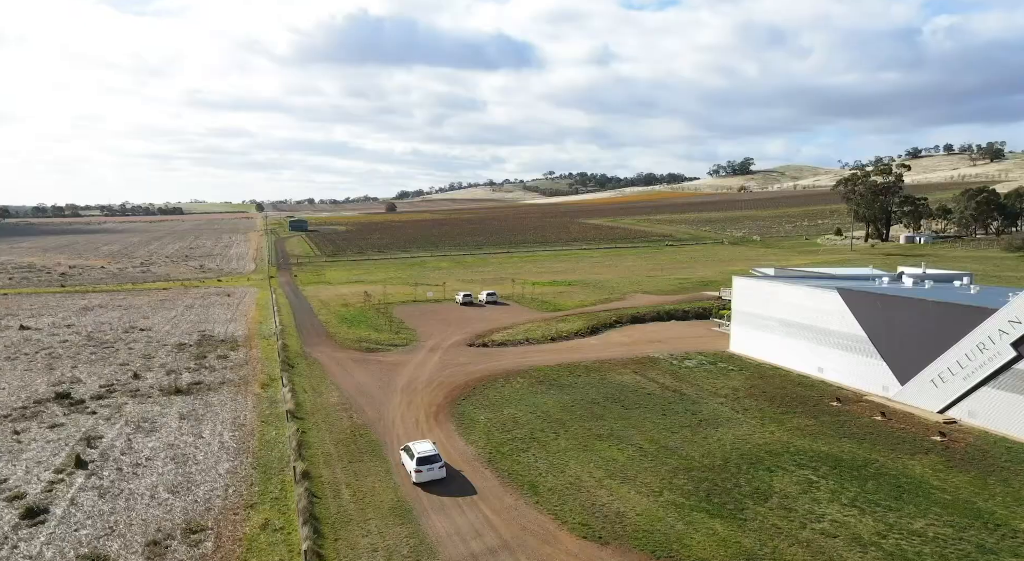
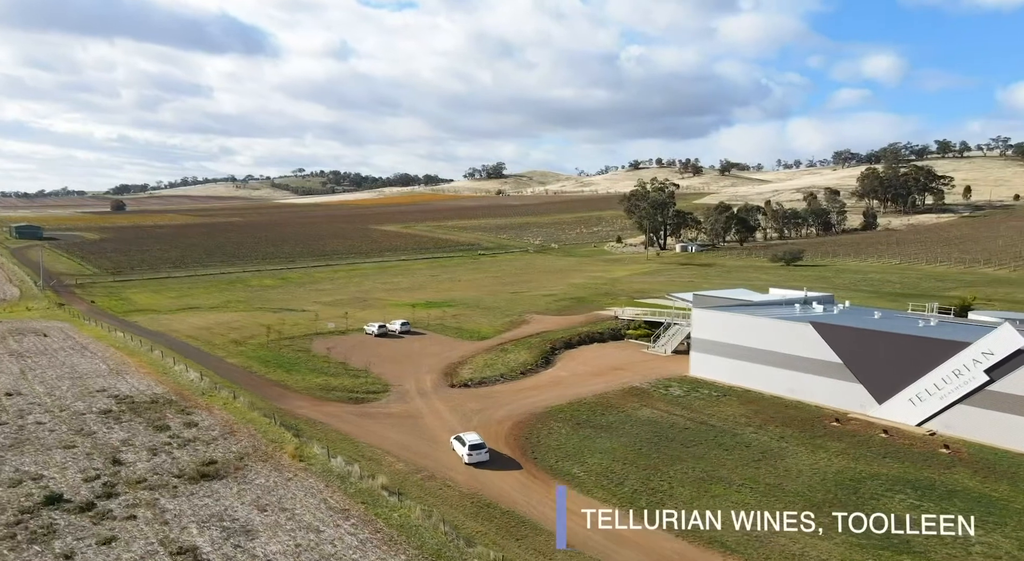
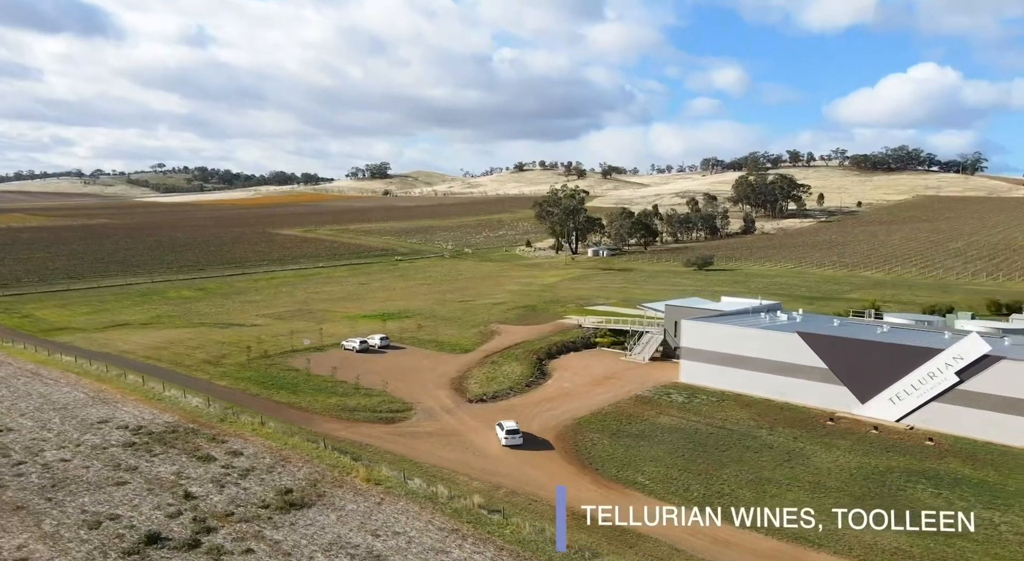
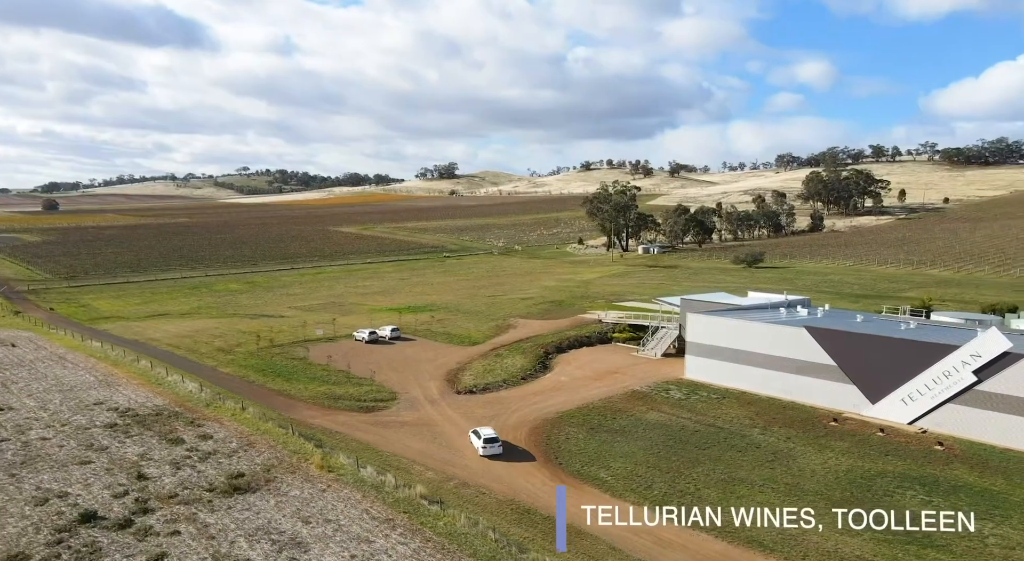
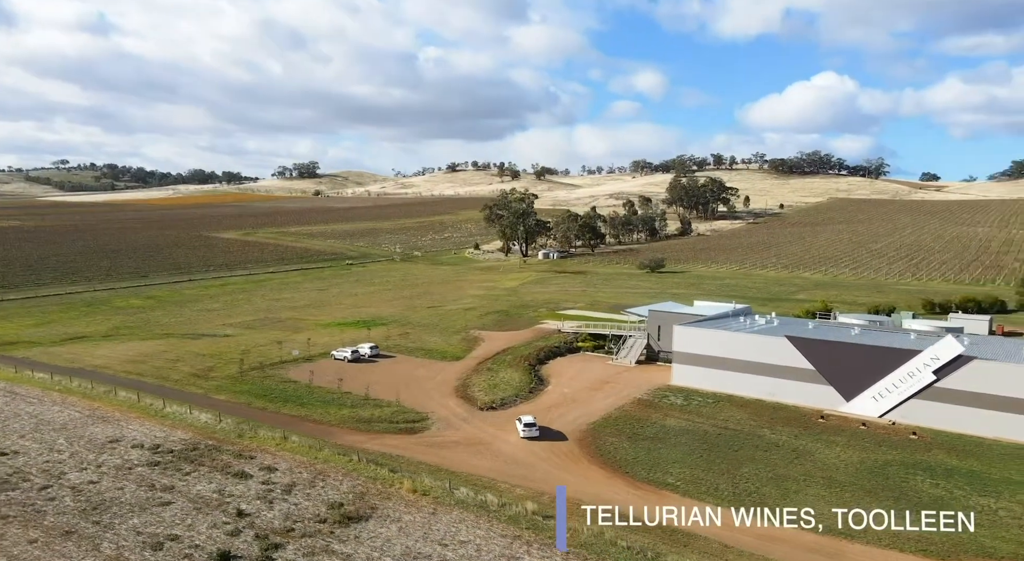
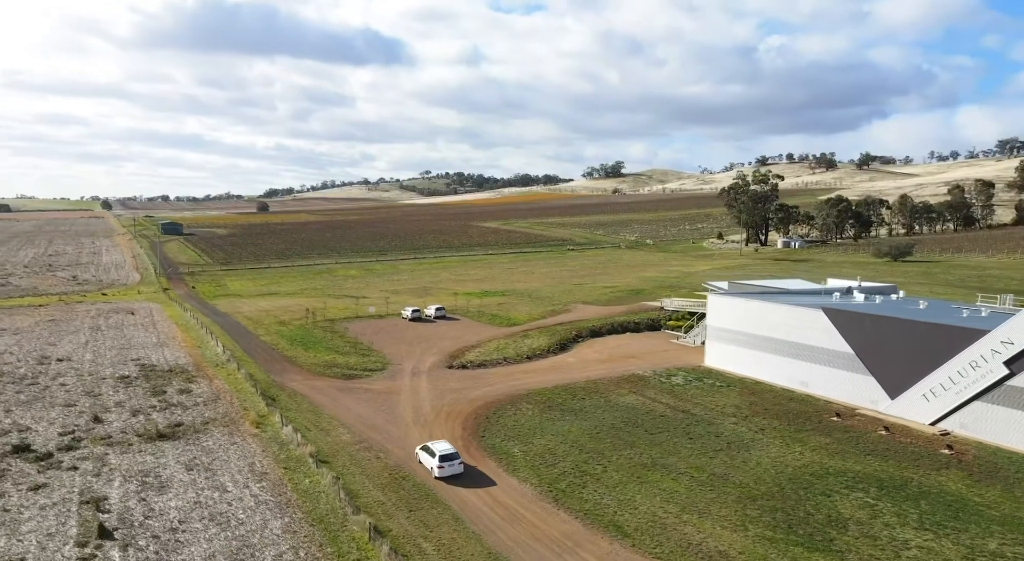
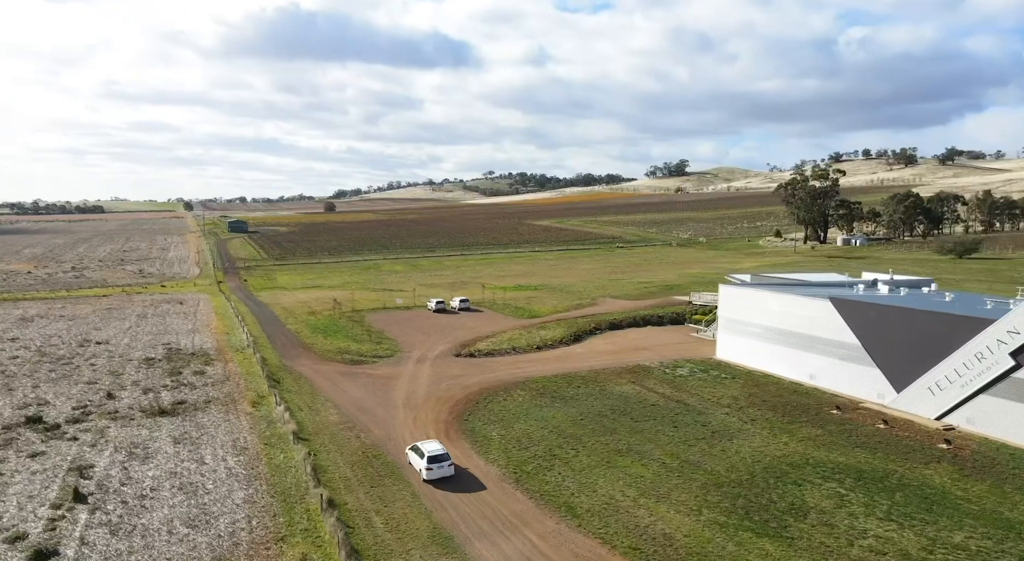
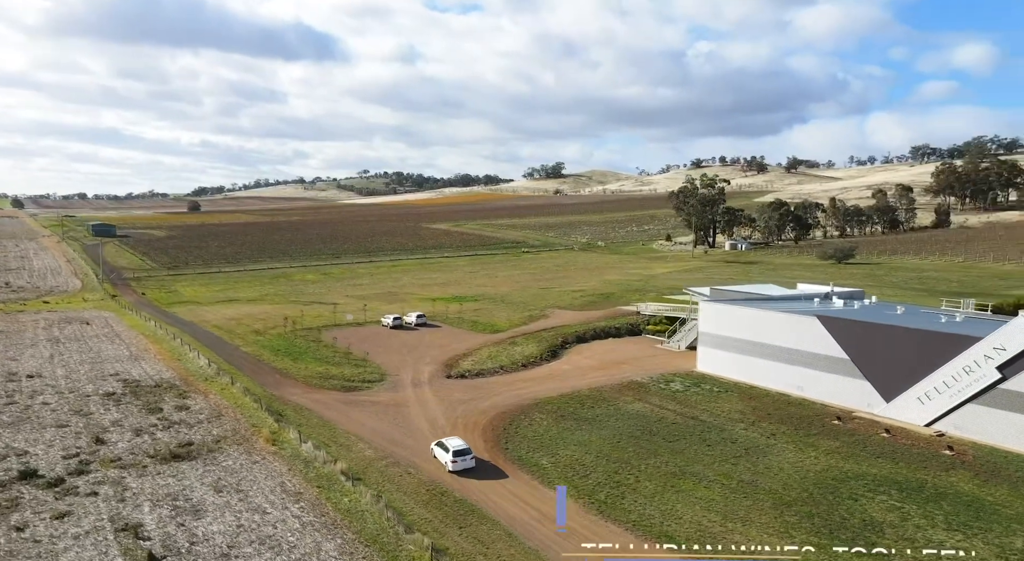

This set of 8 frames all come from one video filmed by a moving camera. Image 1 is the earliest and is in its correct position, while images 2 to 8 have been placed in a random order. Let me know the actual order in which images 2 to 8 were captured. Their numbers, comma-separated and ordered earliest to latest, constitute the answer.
7, 6, 8, 2, 4, 3, 5
